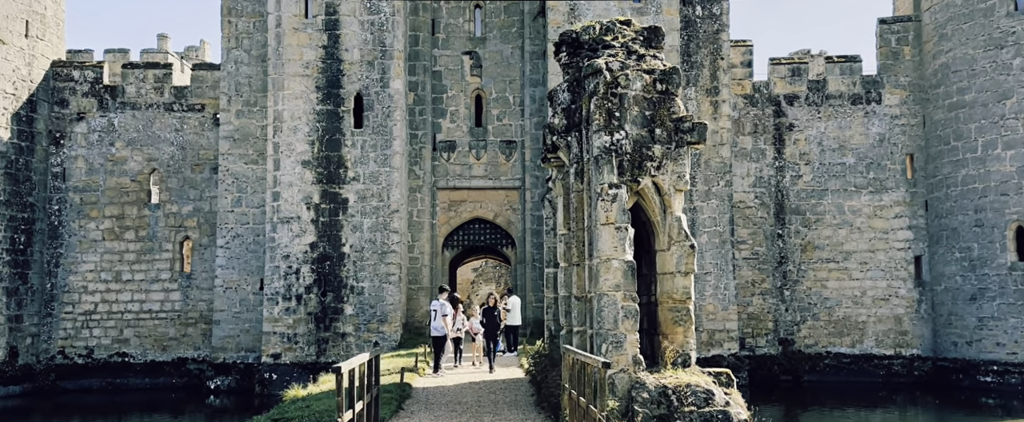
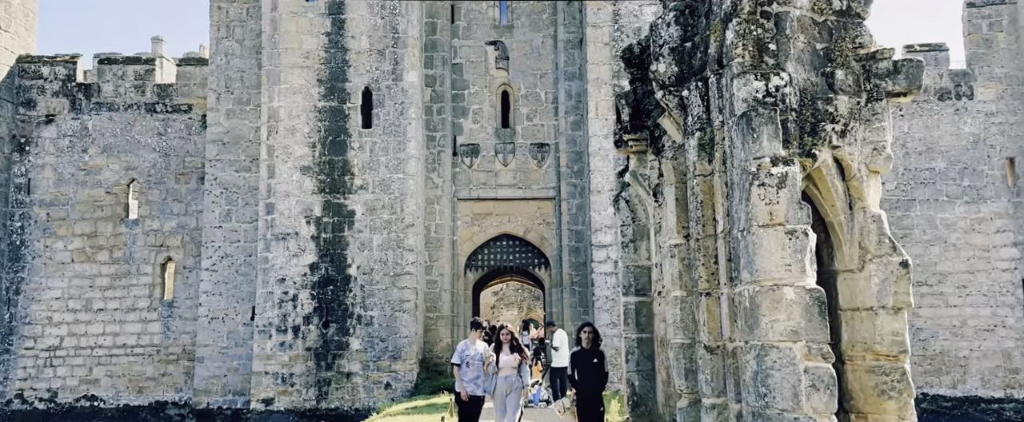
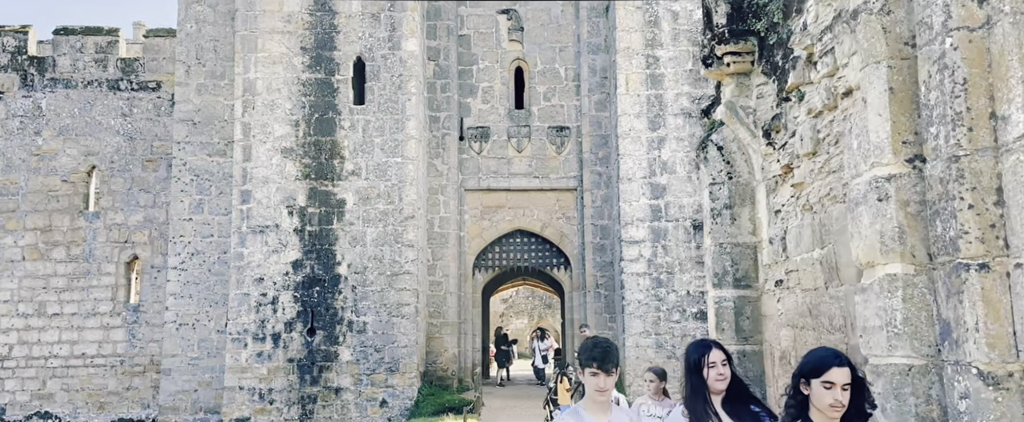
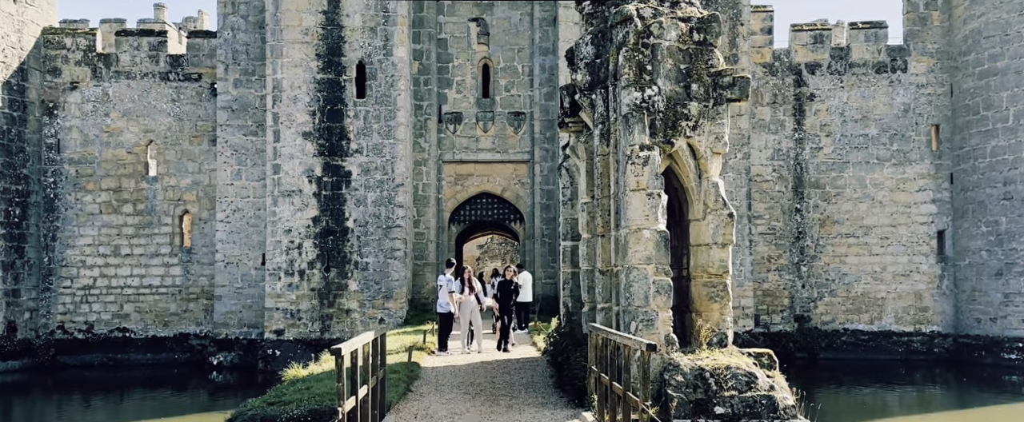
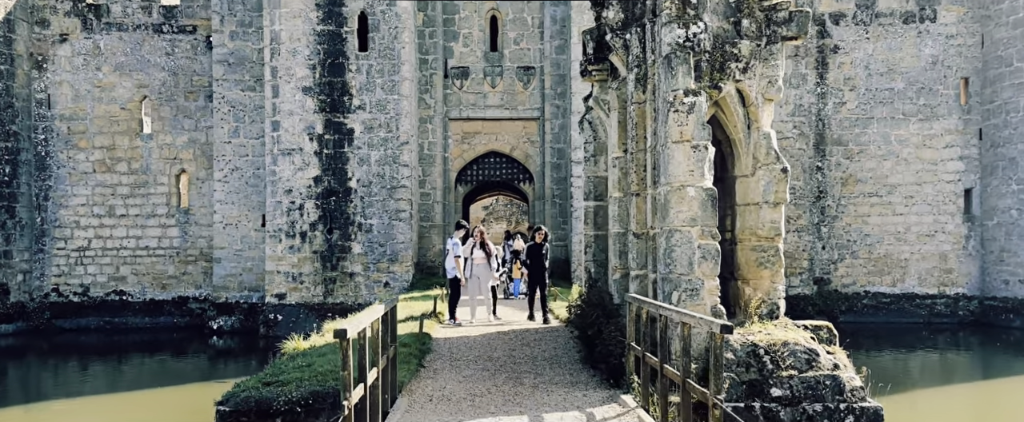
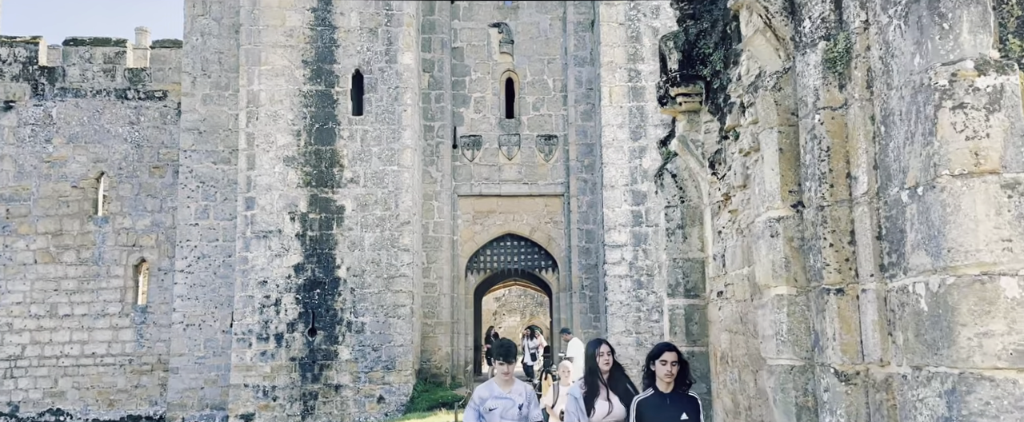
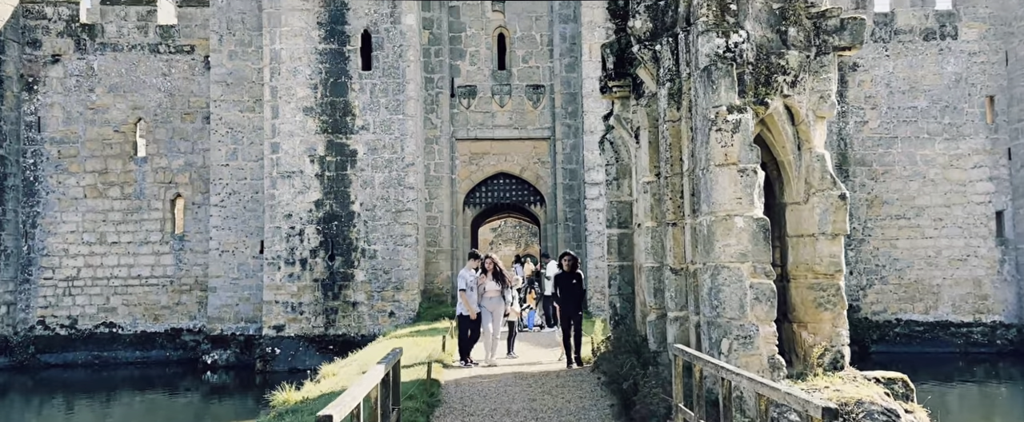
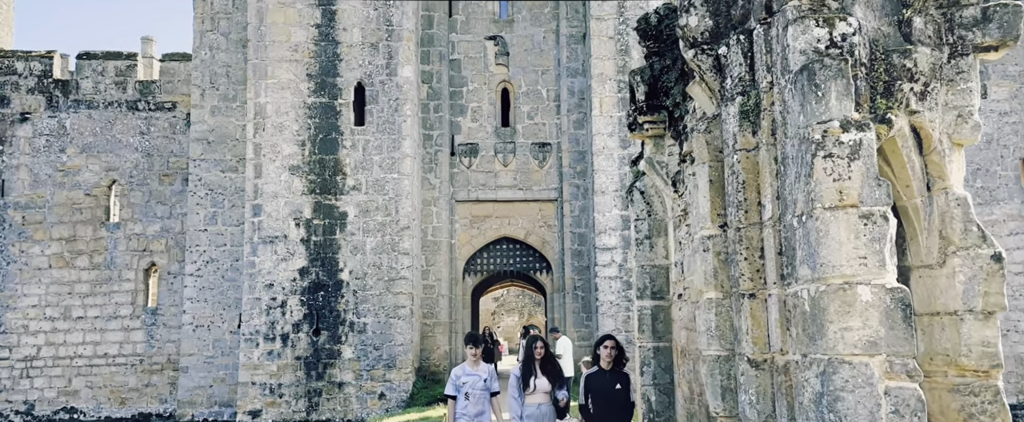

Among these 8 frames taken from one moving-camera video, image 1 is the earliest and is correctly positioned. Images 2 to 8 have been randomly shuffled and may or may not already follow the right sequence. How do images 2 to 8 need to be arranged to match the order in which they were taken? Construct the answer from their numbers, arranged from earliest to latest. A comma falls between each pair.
4, 5, 7, 2, 8, 6, 3
